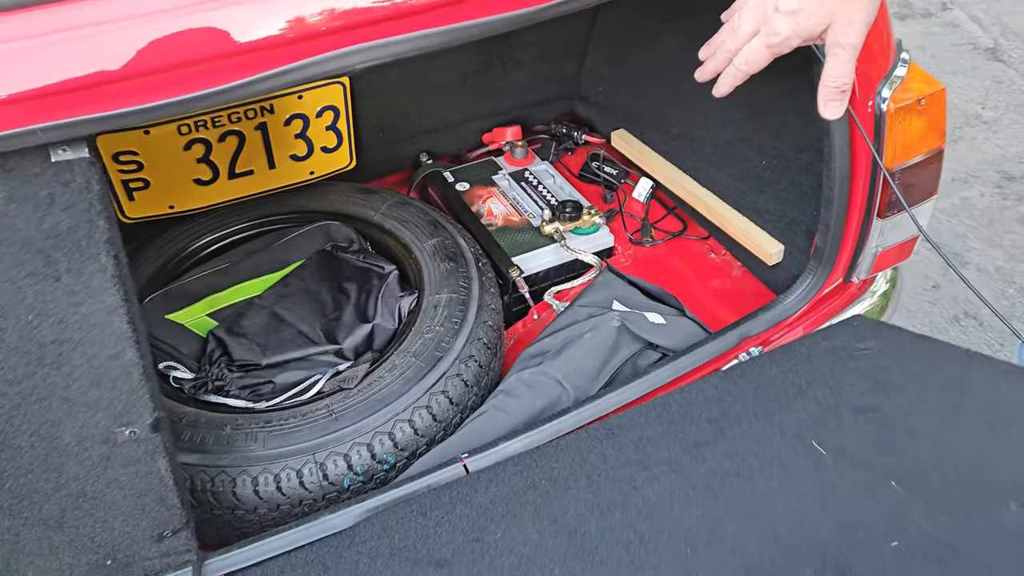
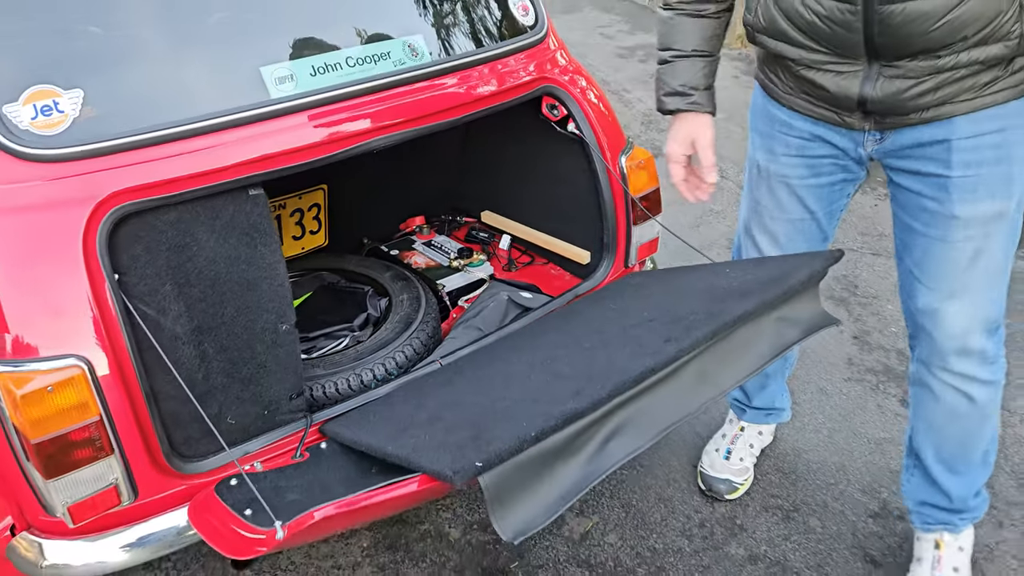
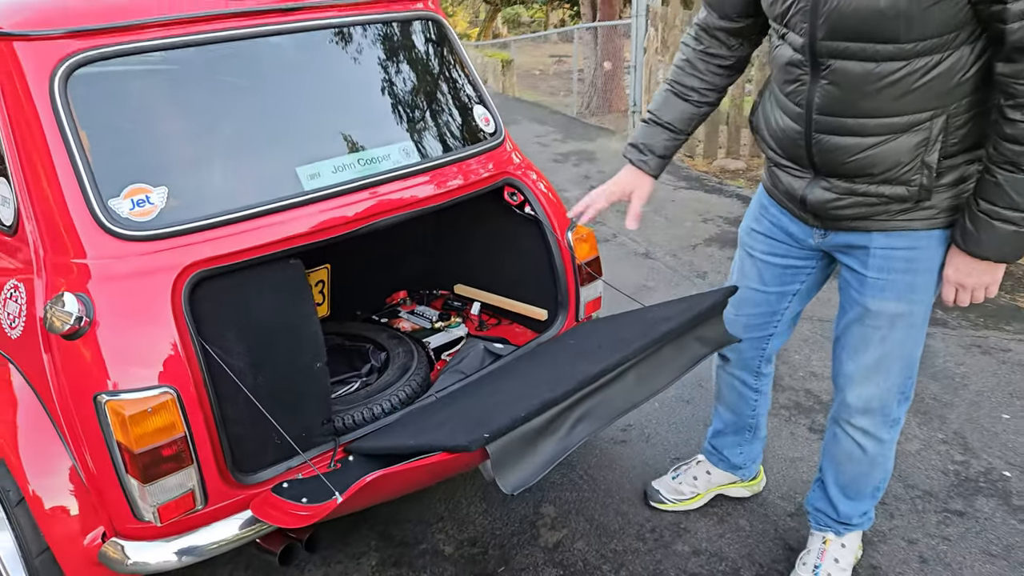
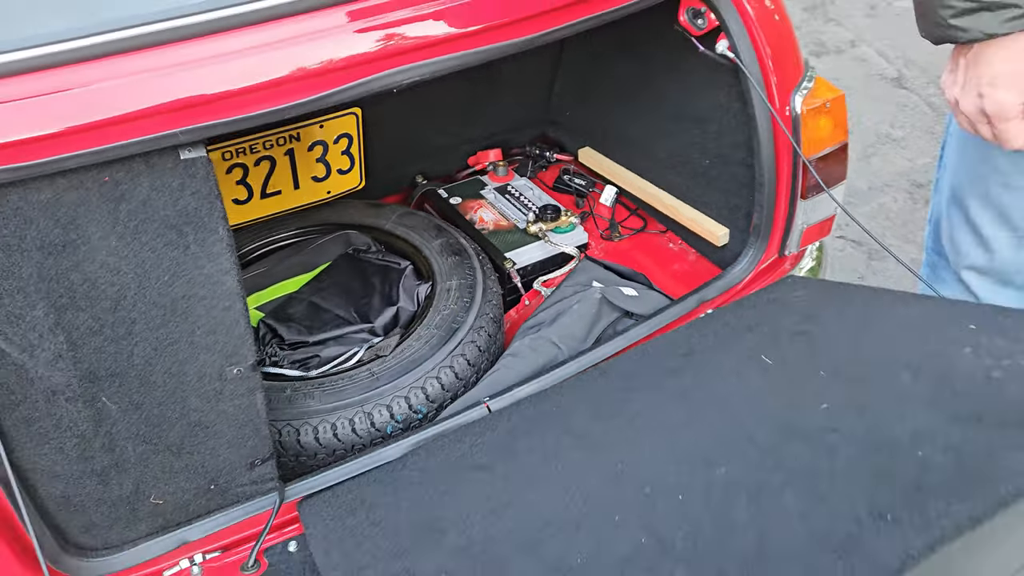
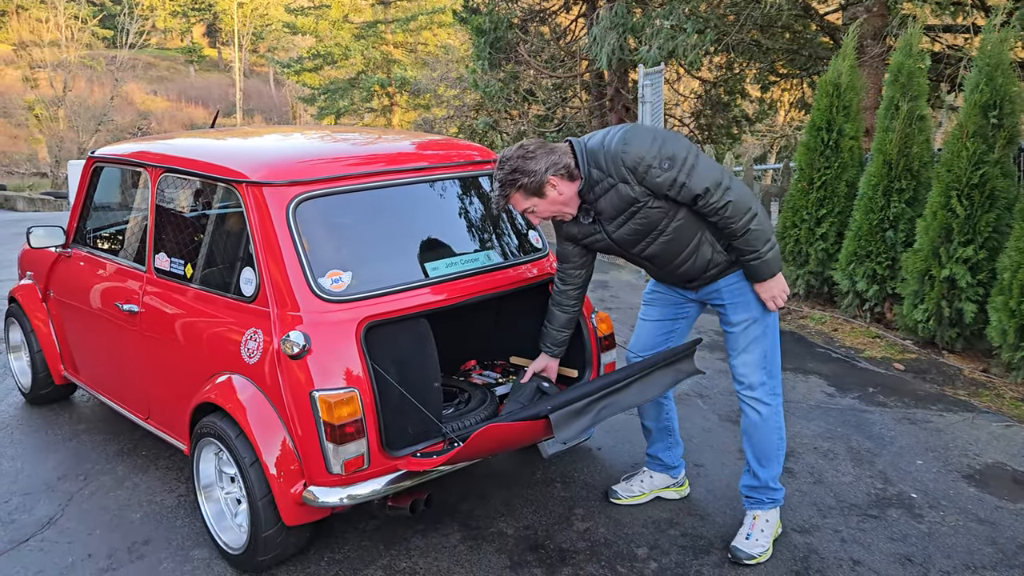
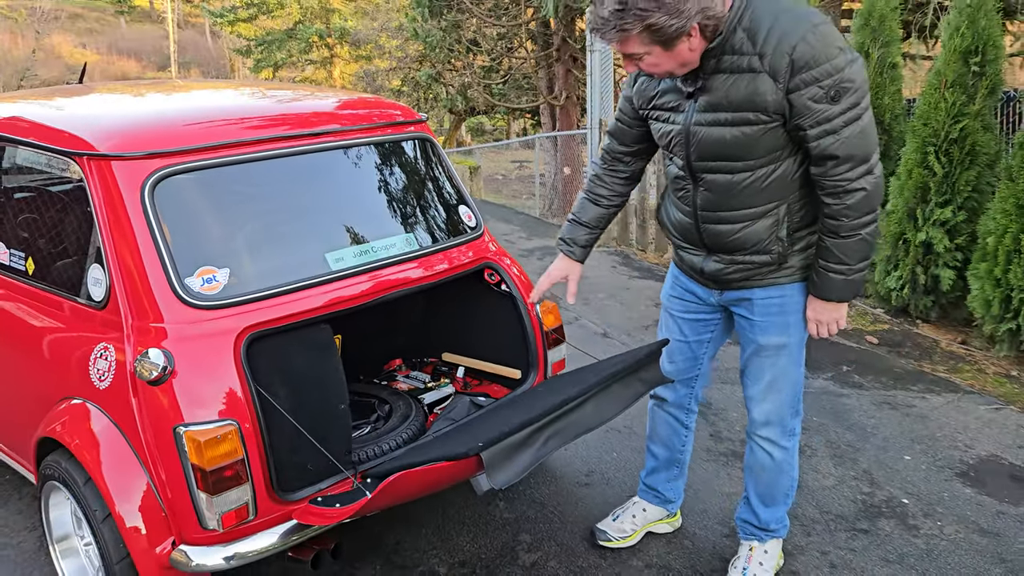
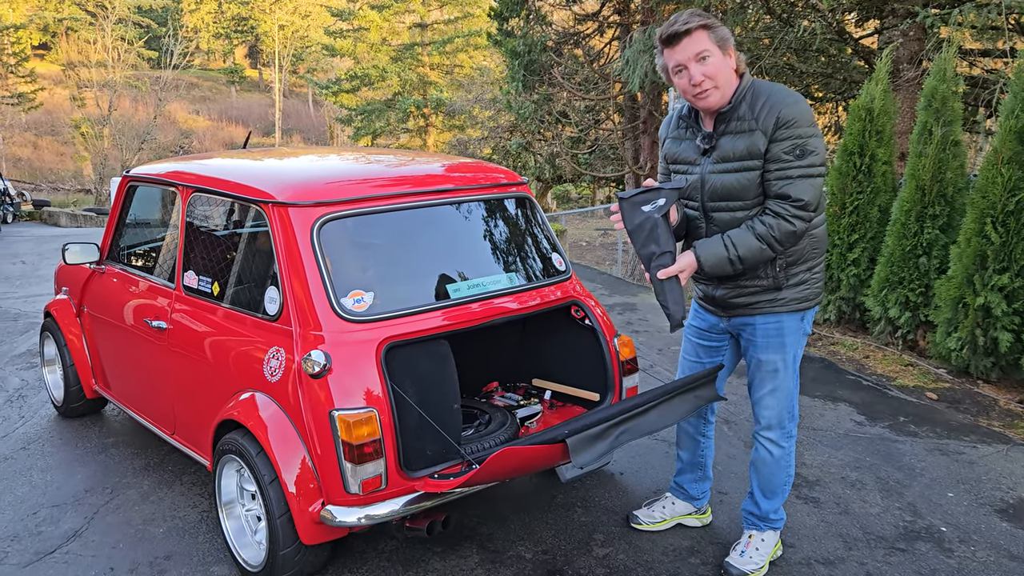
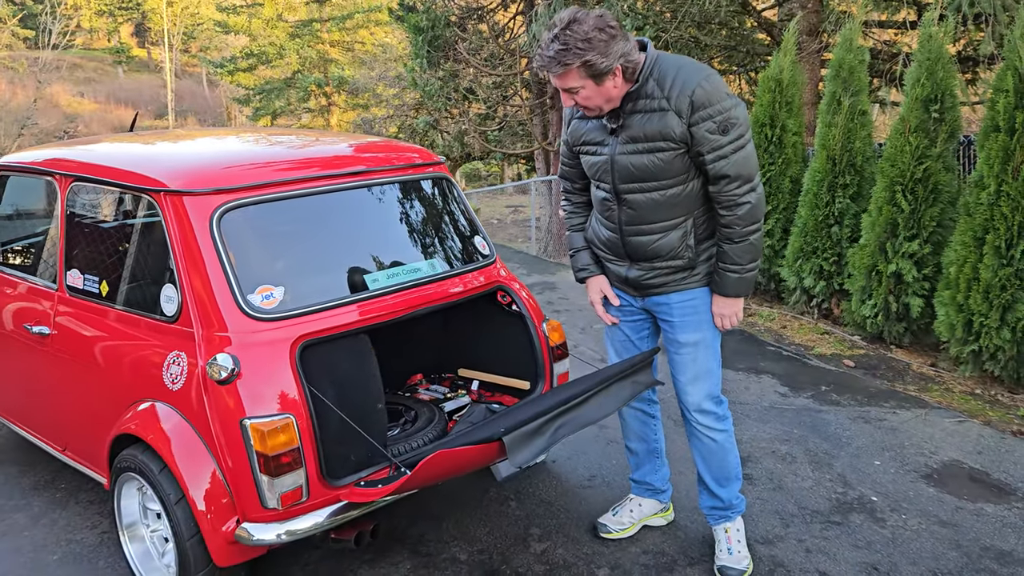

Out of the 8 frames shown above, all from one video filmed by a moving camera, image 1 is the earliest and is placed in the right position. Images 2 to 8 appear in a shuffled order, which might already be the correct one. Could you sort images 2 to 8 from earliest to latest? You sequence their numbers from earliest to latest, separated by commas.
4, 2, 3, 6, 8, 5, 7
